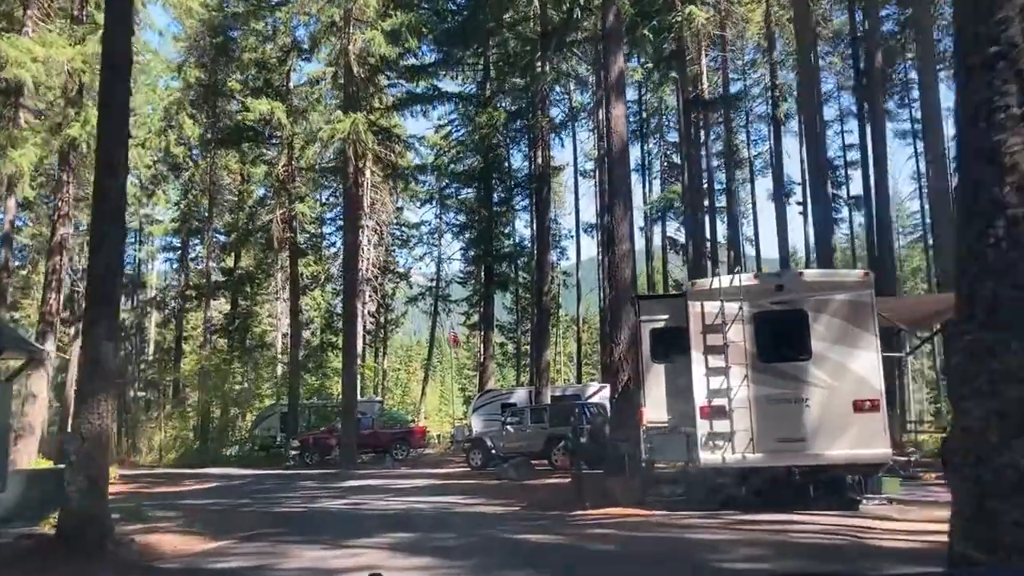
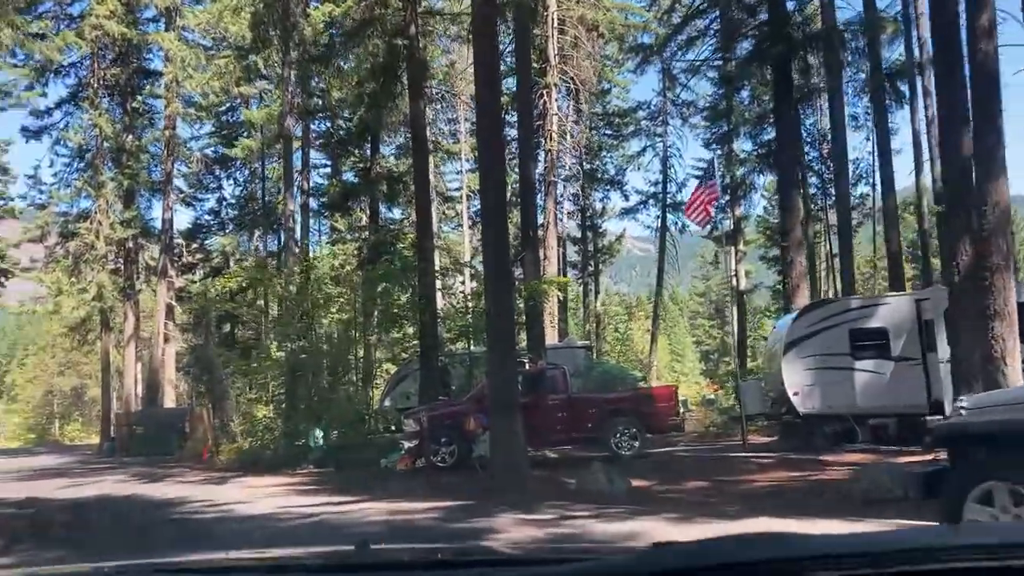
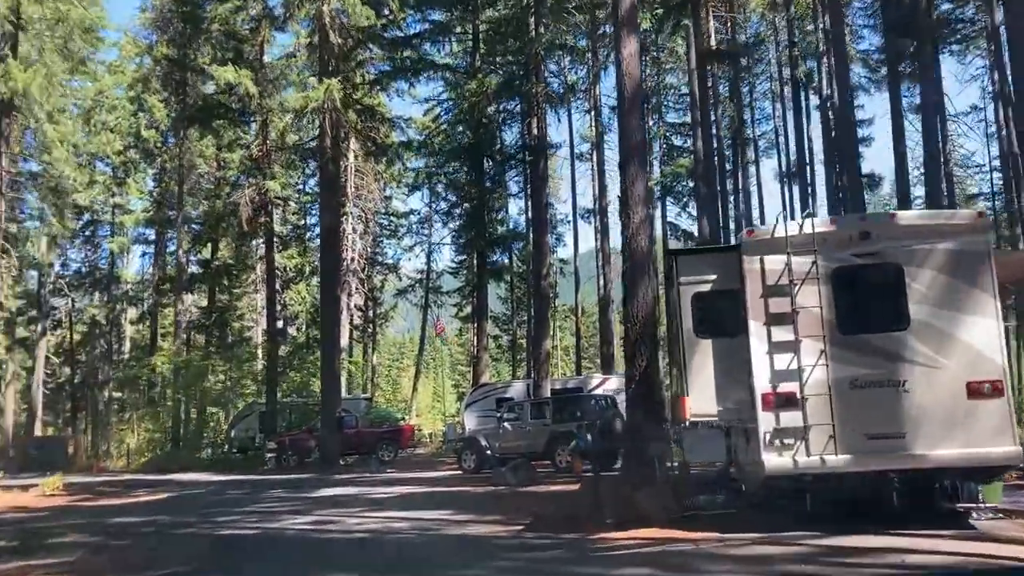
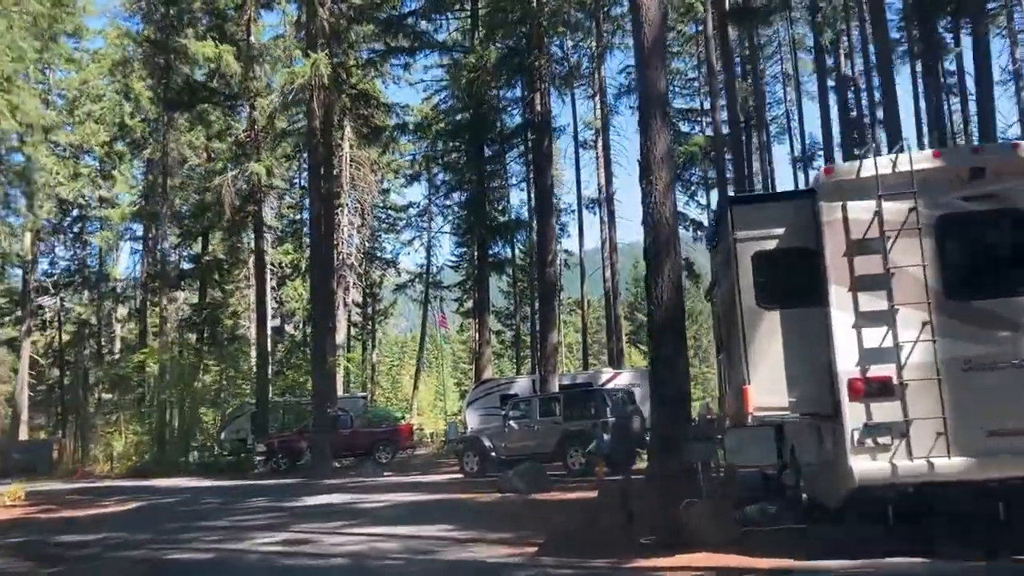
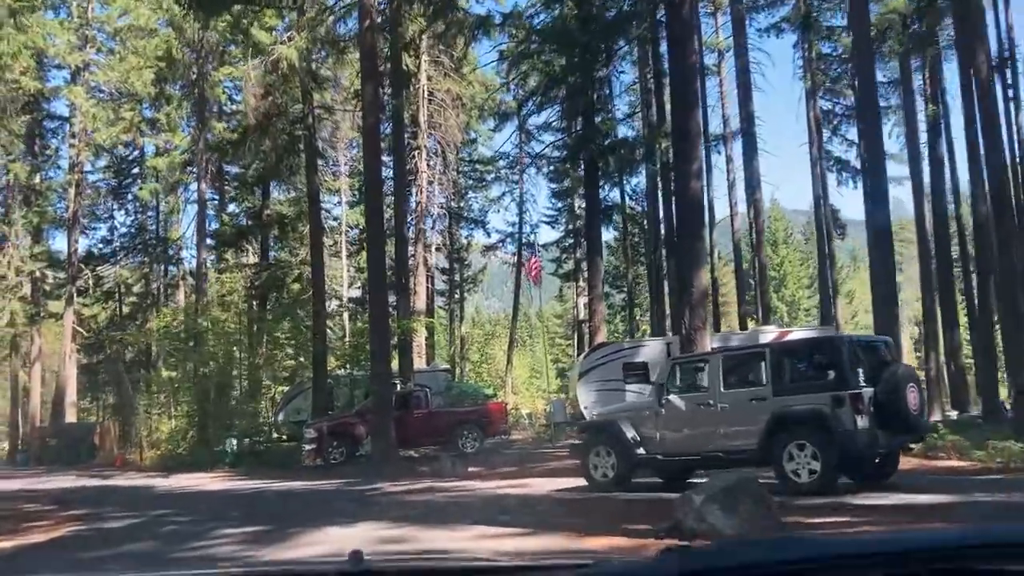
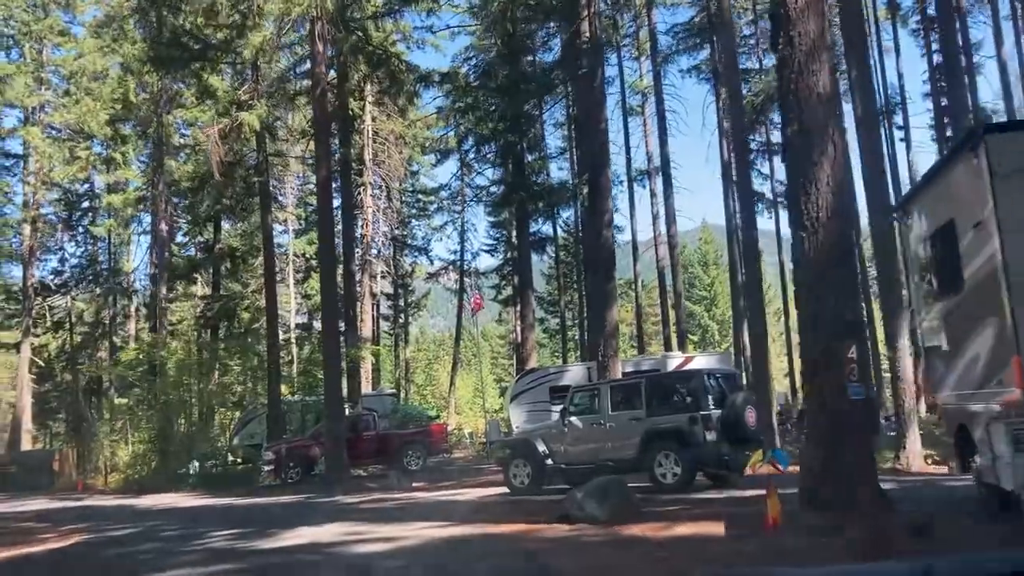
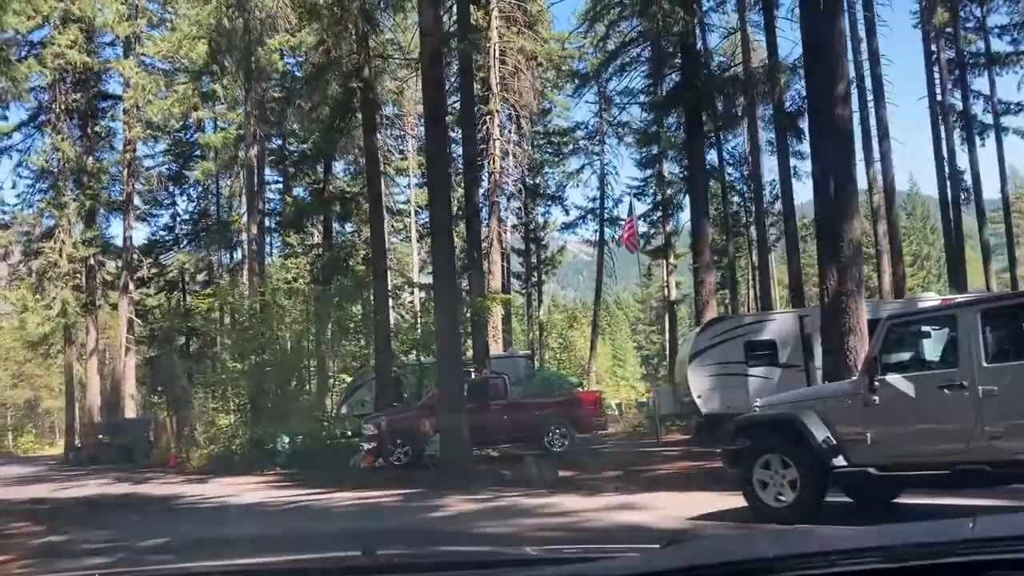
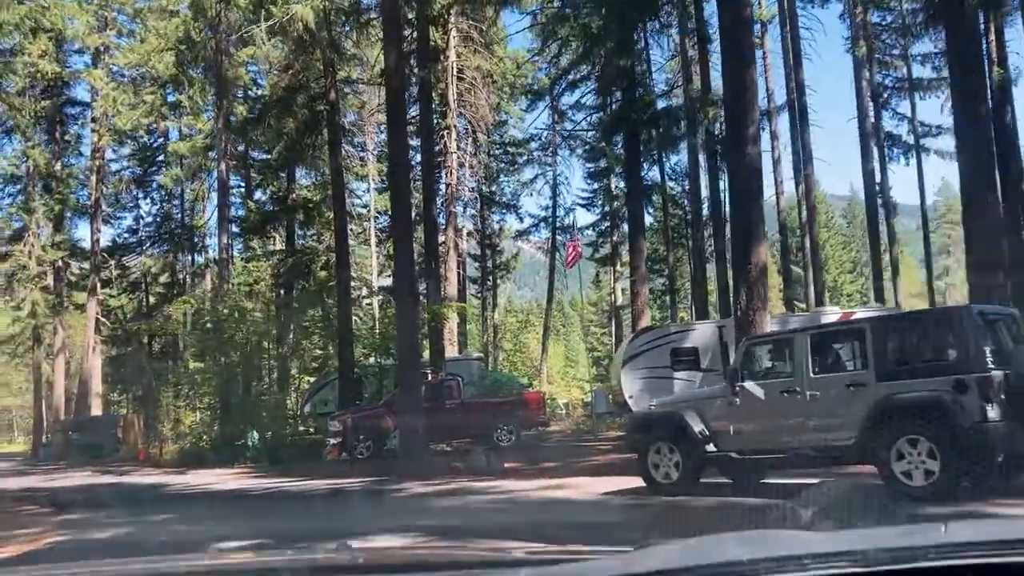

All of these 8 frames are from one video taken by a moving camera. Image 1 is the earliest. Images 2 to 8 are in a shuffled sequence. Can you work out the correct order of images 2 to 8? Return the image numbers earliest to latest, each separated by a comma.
3, 4, 6, 5, 8, 7, 2
